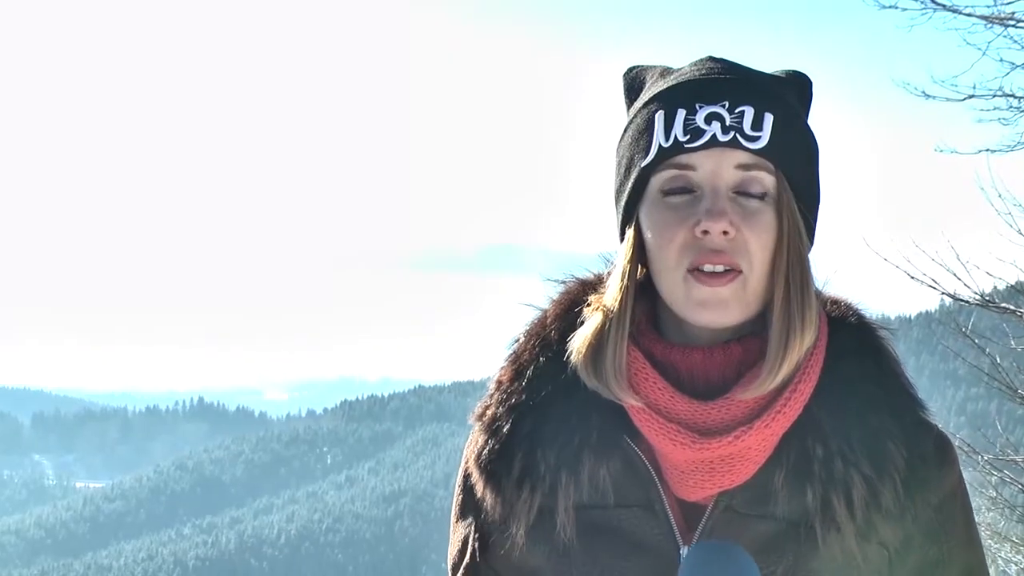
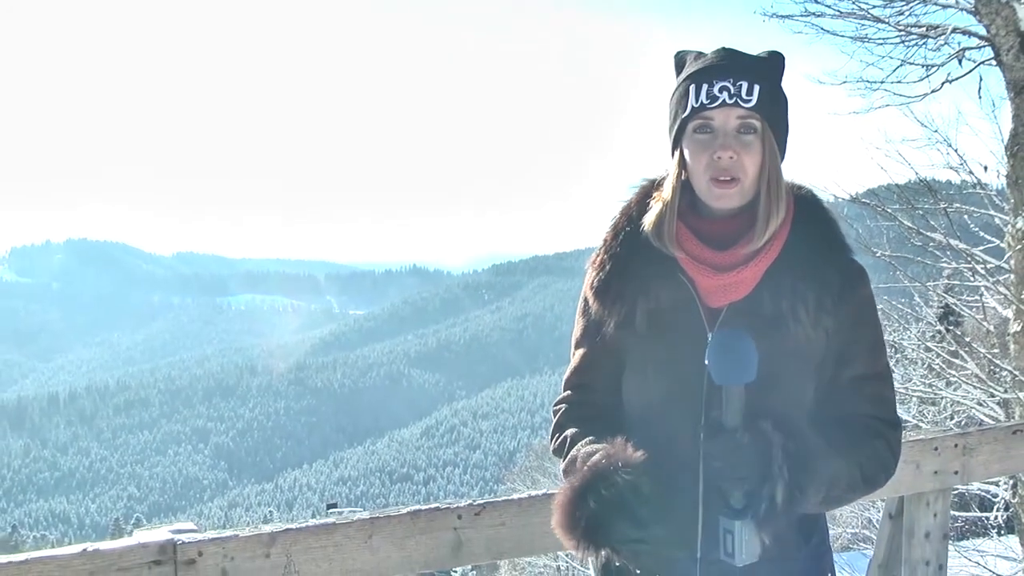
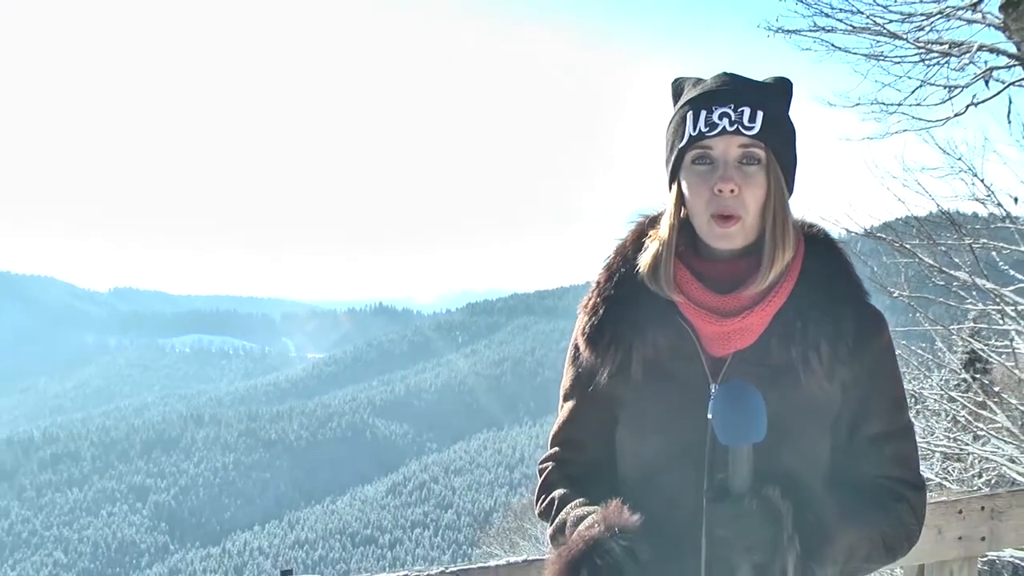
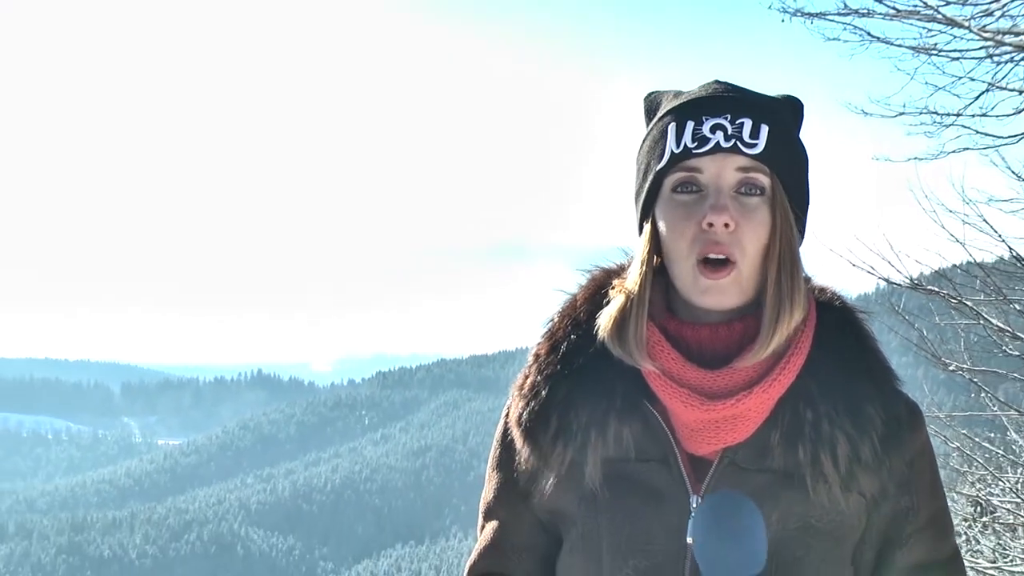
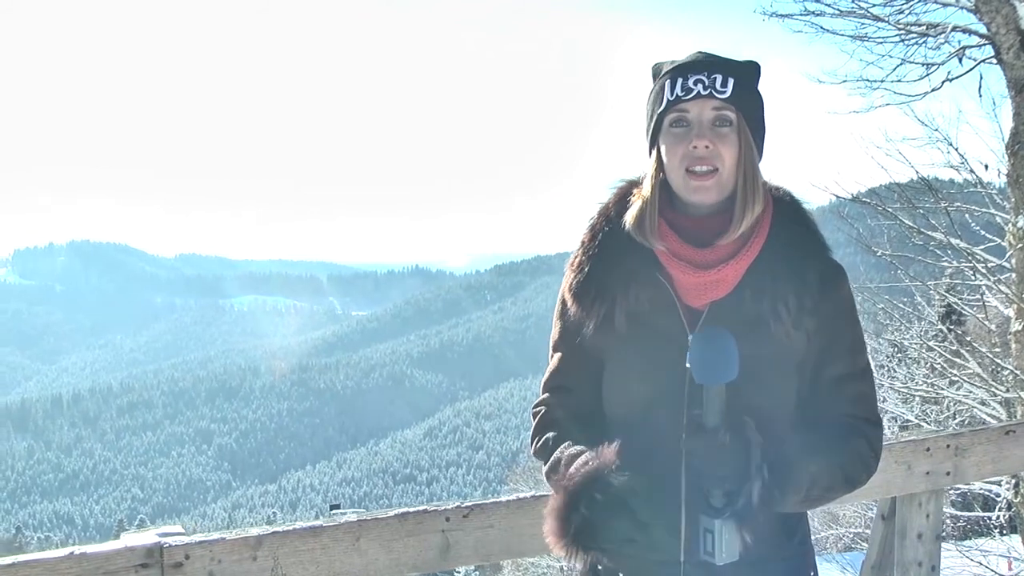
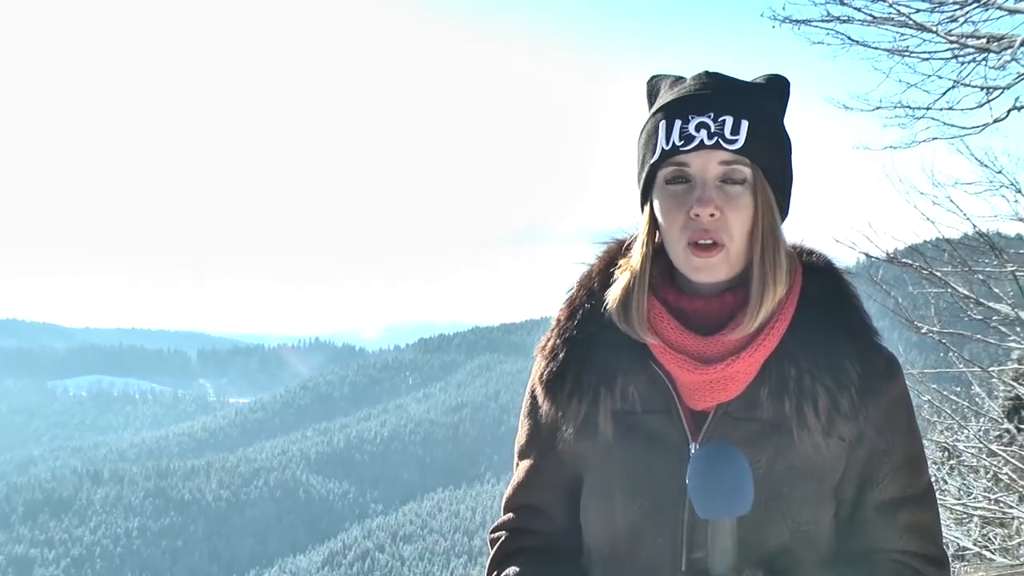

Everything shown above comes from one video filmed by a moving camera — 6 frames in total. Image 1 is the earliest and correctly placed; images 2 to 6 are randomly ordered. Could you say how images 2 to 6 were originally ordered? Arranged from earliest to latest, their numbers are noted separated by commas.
4, 6, 3, 2, 5
